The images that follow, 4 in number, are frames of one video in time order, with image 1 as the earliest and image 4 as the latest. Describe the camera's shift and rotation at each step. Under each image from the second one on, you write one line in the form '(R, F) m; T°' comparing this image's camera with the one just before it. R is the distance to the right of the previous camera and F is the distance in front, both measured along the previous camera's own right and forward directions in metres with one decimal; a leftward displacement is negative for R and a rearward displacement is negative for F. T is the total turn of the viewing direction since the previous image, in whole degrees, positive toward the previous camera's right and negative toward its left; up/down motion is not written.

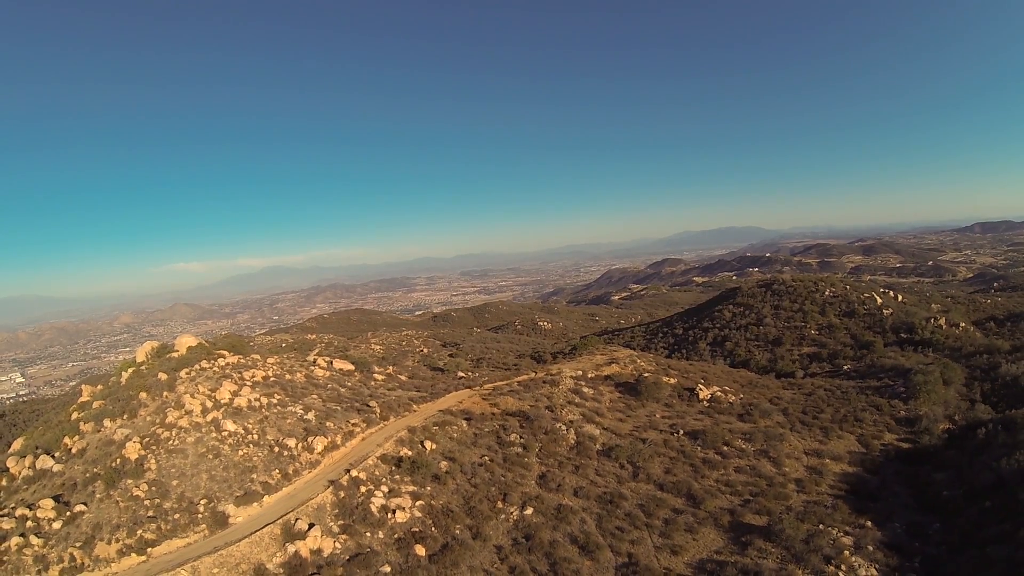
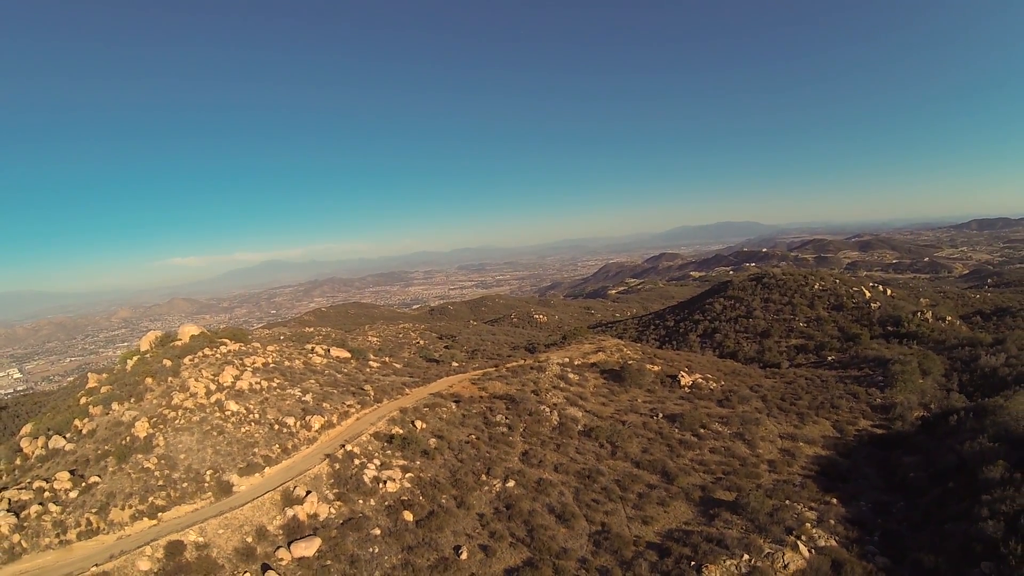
(+0.5, -1.0) m; 0°
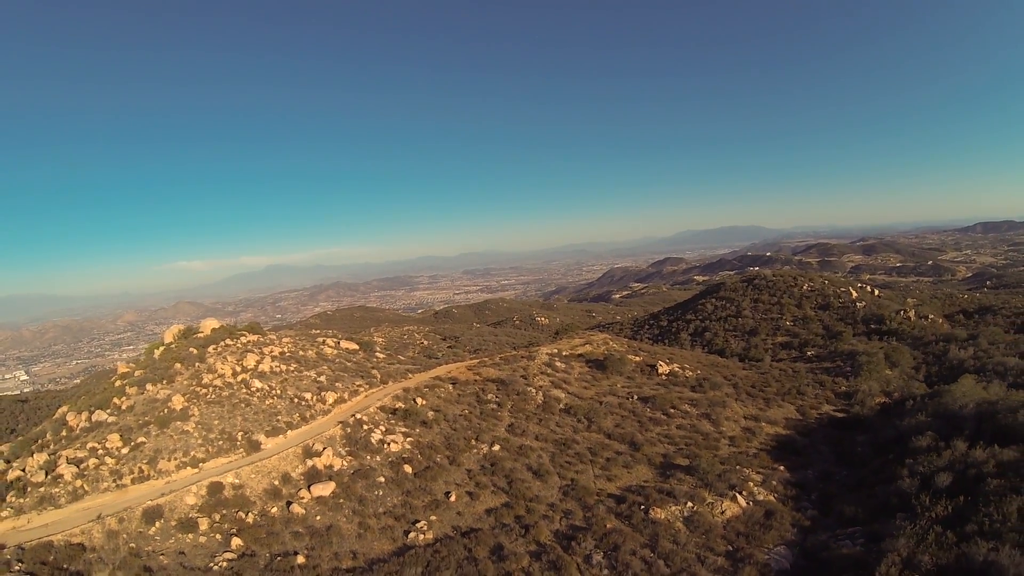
(+0.8, -2.5) m; 0°
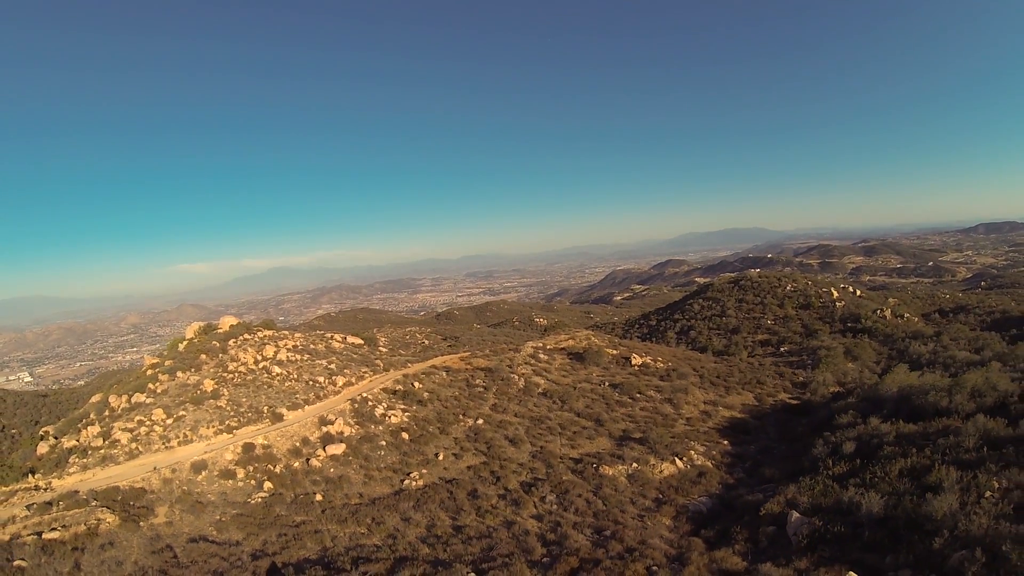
(+1.2, -3.3) m; 0°
